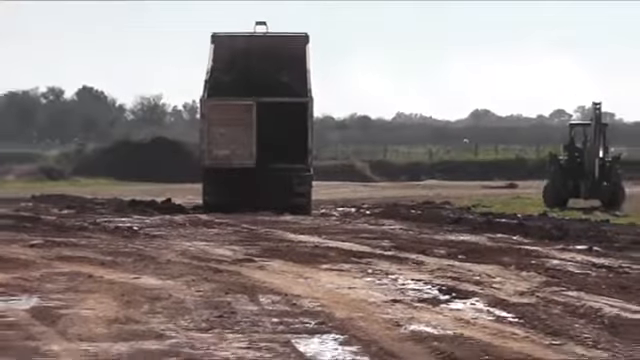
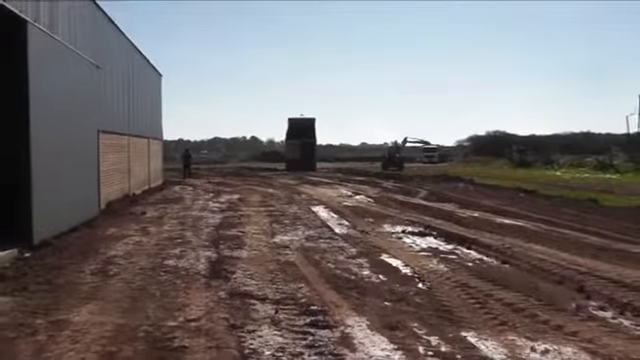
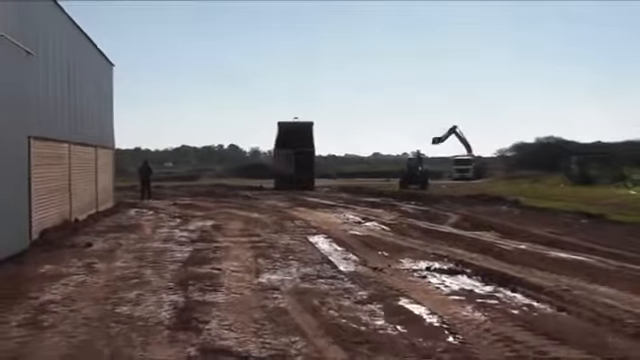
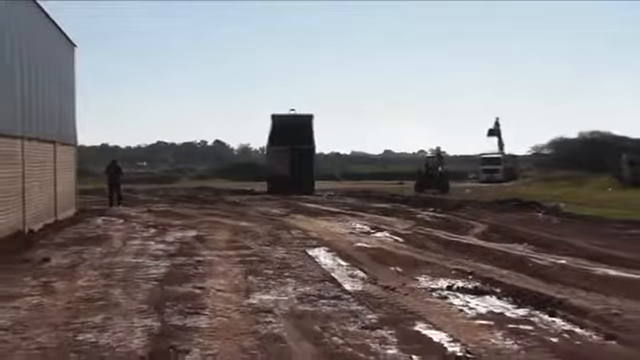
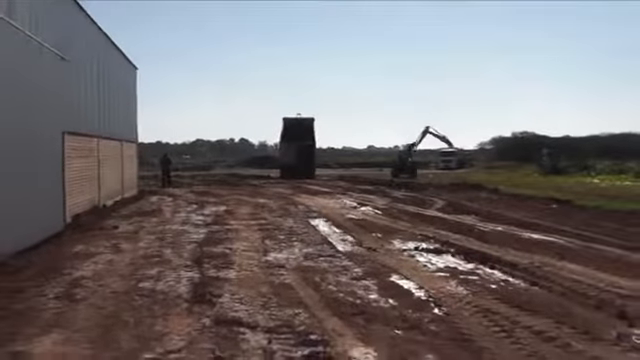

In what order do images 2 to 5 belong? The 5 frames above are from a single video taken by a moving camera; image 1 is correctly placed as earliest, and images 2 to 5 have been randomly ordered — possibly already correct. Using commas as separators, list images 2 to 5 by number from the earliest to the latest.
4, 3, 5, 2
